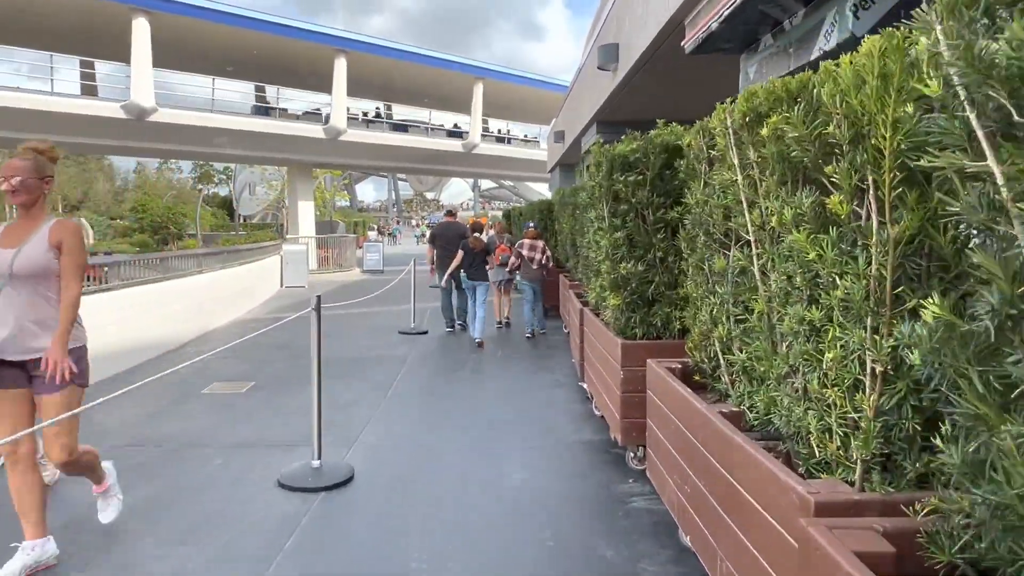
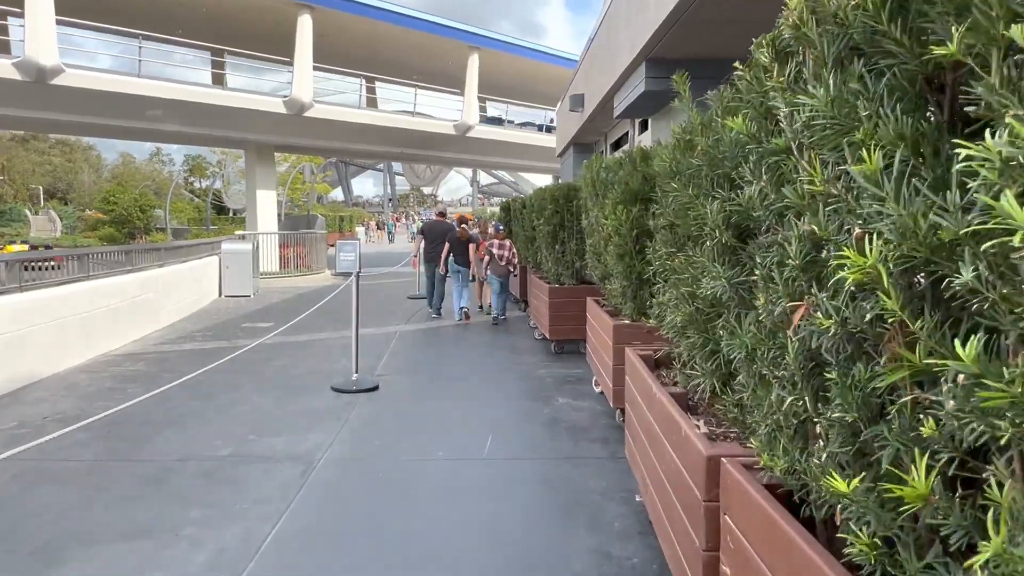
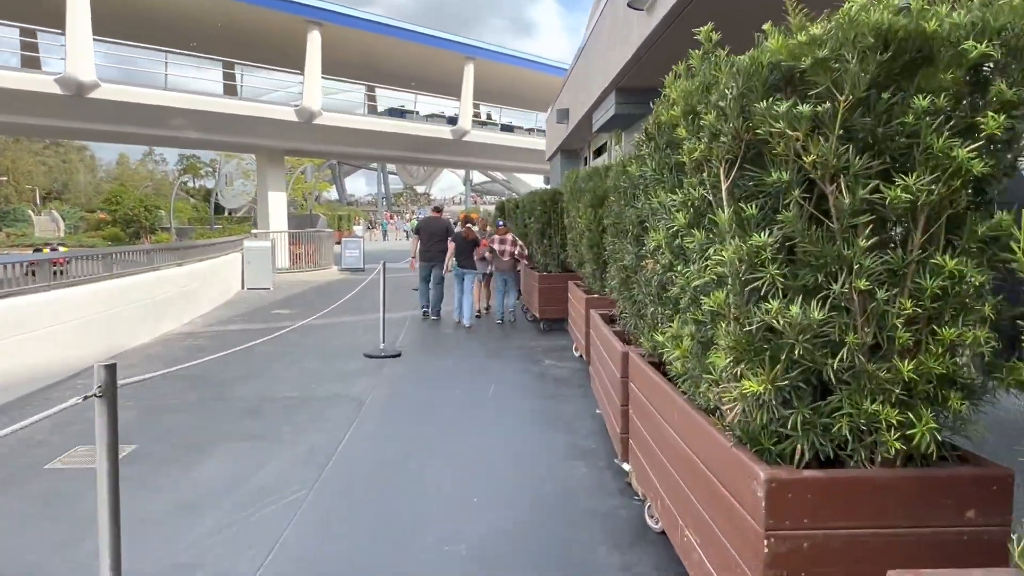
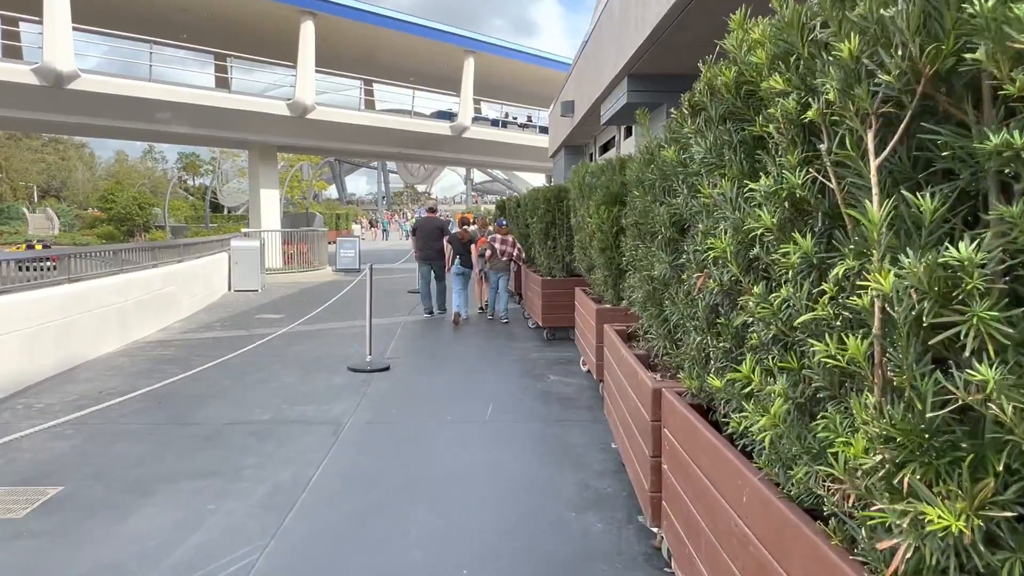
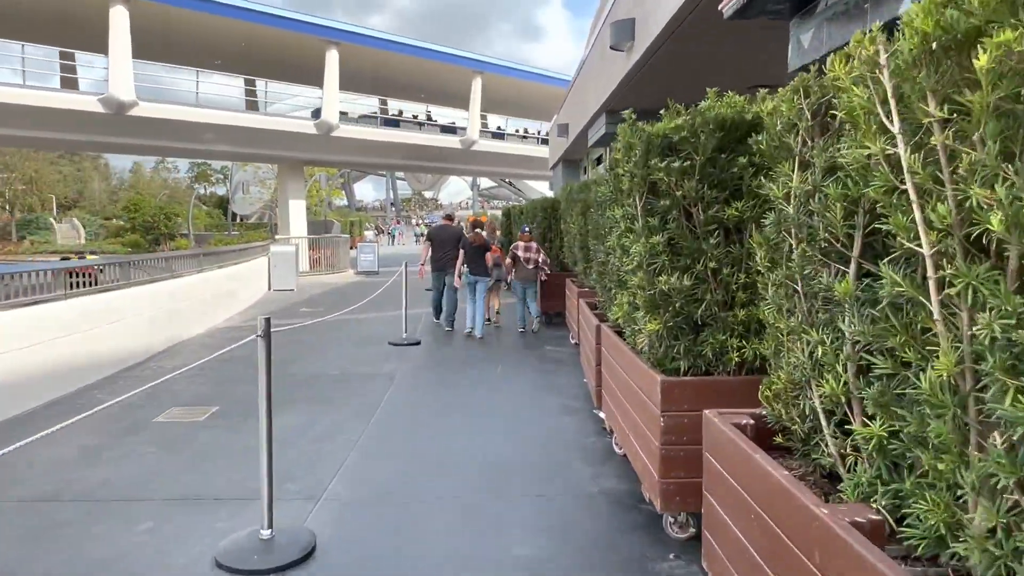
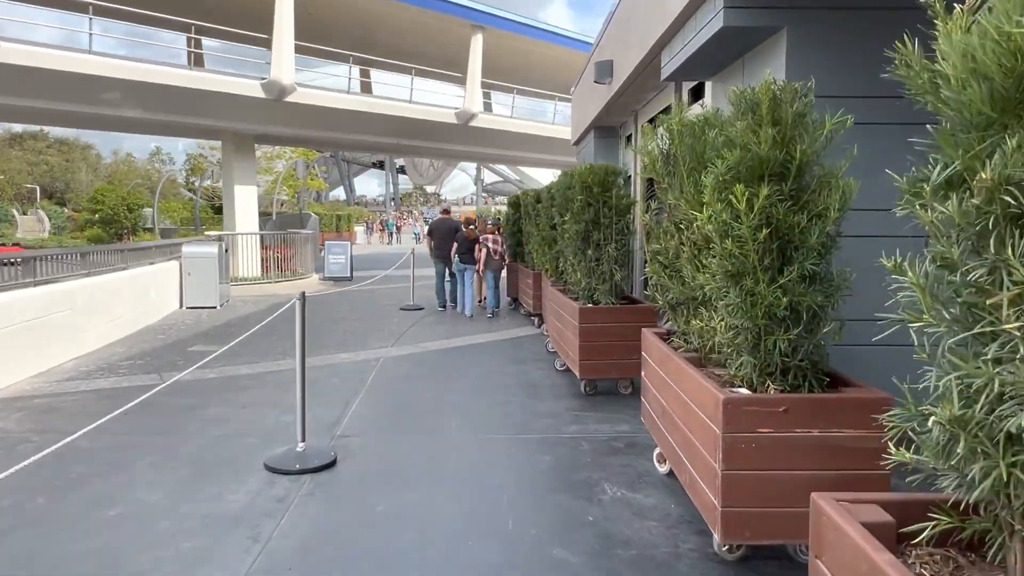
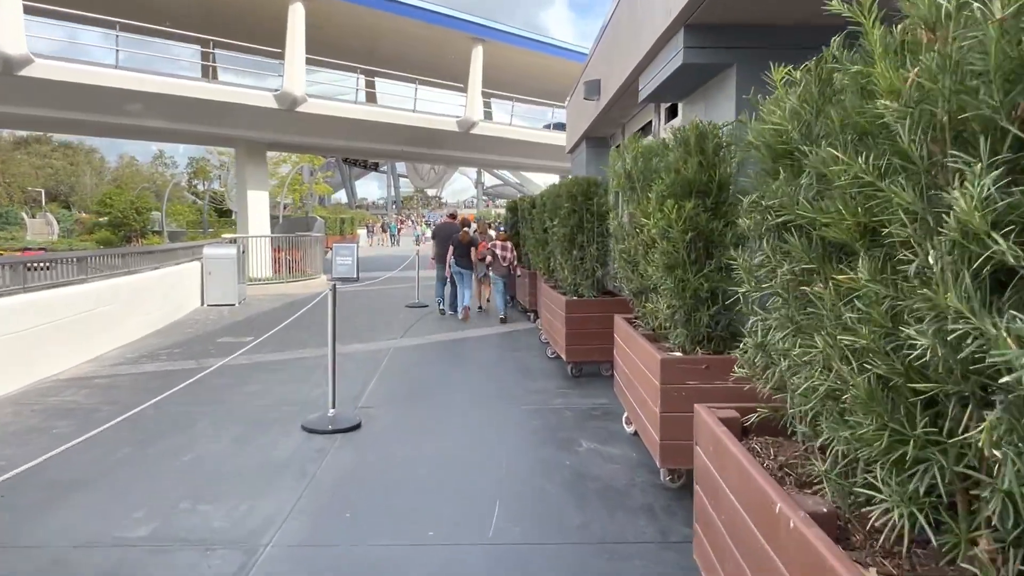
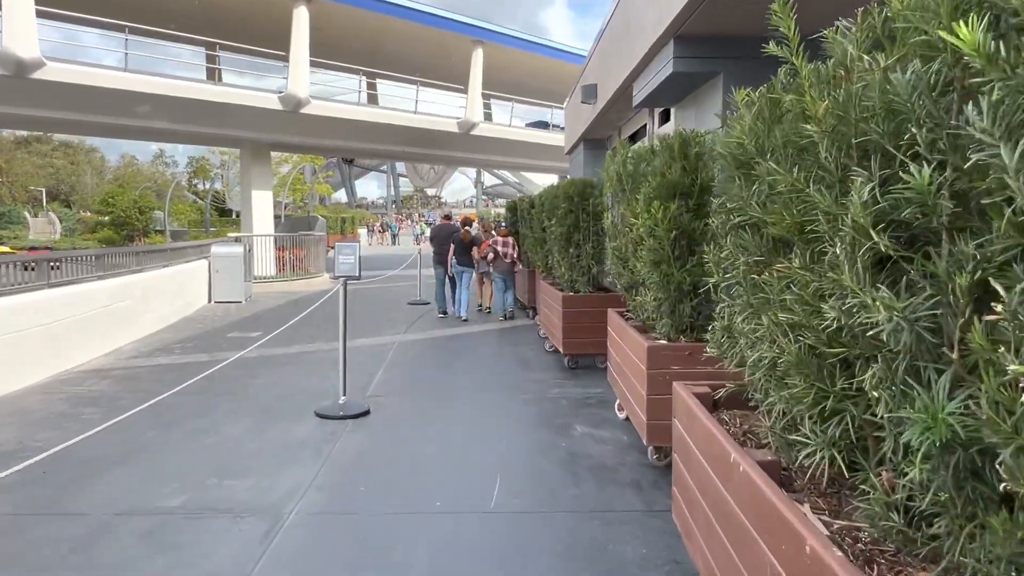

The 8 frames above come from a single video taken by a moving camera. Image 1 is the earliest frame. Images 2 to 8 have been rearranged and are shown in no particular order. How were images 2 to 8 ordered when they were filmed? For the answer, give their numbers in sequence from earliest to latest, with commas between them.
5, 3, 4, 2, 8, 7, 6
